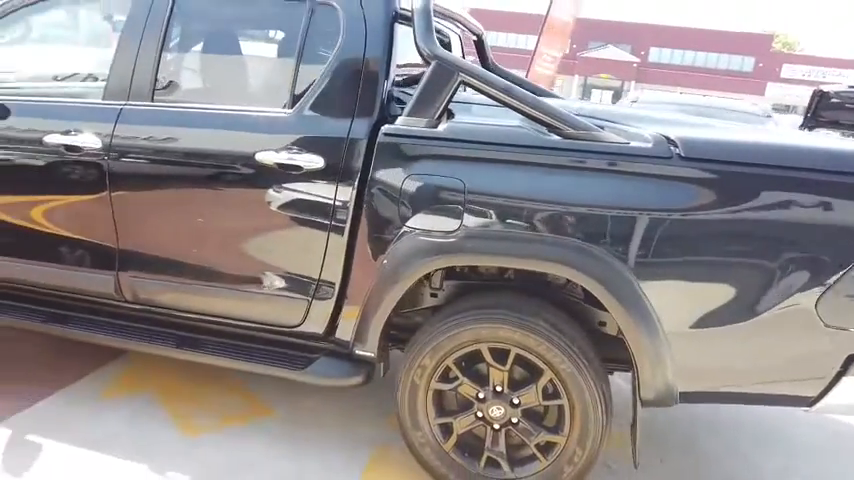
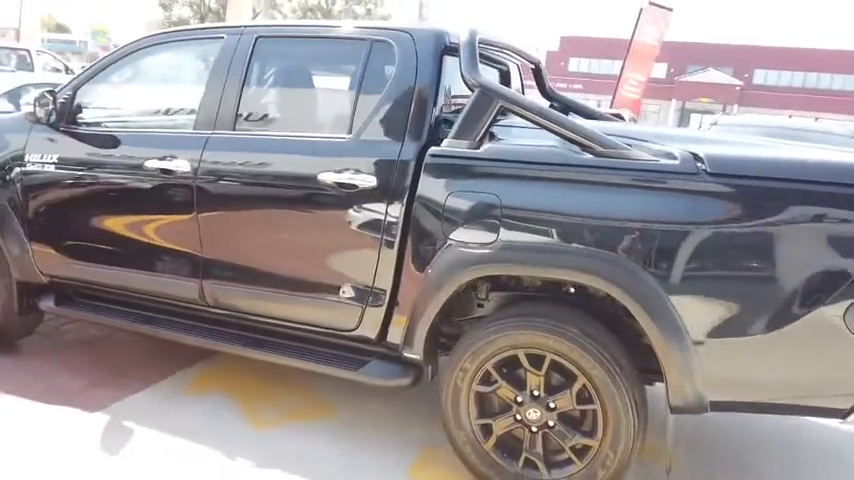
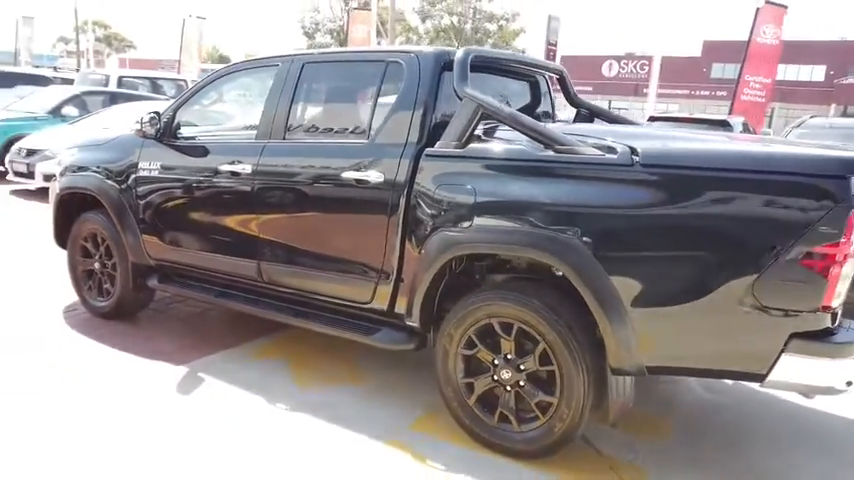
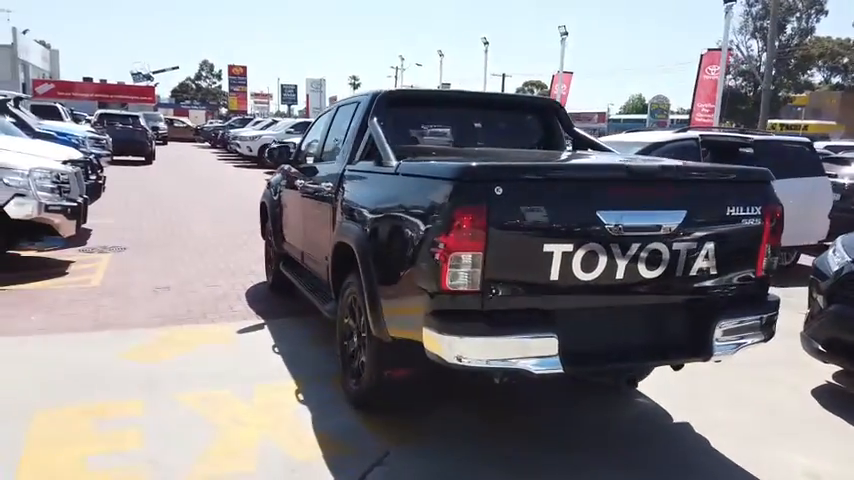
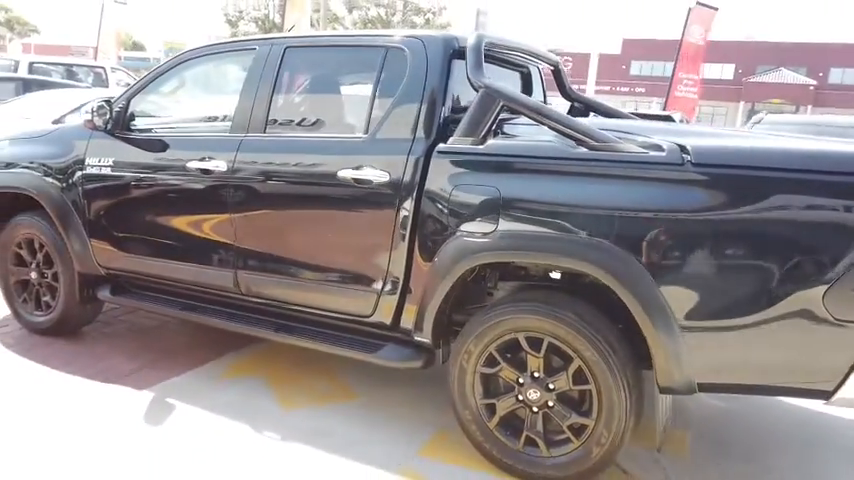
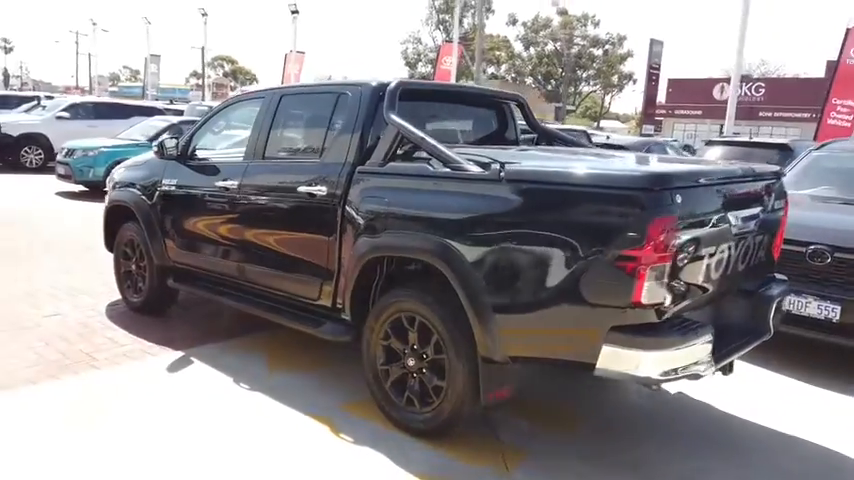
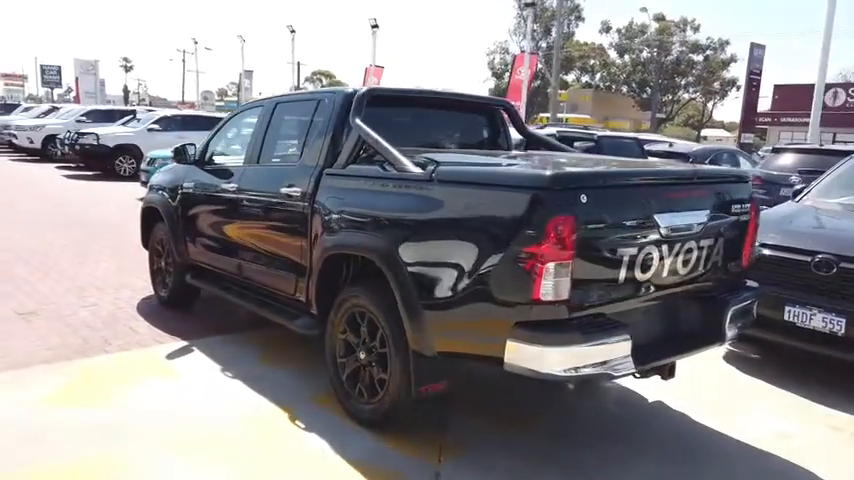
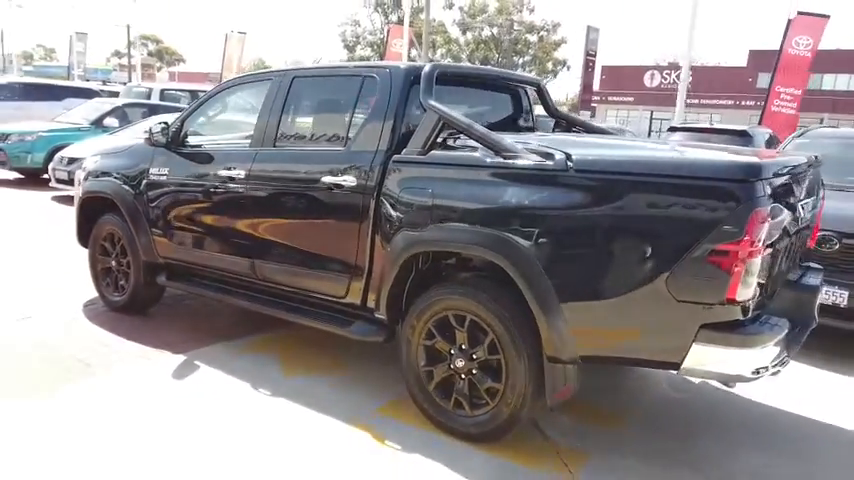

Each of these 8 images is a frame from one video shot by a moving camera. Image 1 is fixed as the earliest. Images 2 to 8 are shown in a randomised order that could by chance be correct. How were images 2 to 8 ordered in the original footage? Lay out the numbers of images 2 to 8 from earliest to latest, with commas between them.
2, 5, 3, 8, 6, 7, 4
